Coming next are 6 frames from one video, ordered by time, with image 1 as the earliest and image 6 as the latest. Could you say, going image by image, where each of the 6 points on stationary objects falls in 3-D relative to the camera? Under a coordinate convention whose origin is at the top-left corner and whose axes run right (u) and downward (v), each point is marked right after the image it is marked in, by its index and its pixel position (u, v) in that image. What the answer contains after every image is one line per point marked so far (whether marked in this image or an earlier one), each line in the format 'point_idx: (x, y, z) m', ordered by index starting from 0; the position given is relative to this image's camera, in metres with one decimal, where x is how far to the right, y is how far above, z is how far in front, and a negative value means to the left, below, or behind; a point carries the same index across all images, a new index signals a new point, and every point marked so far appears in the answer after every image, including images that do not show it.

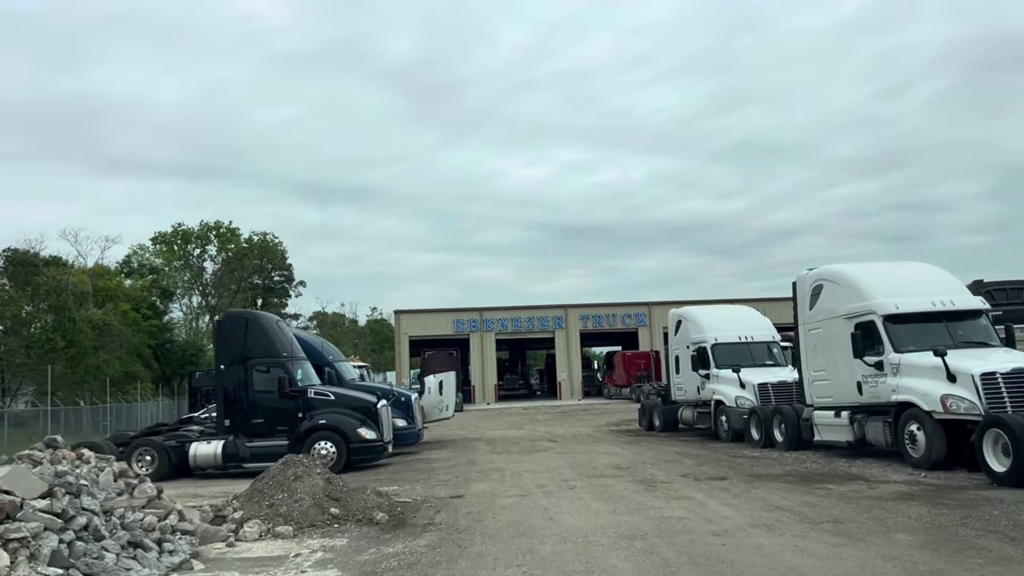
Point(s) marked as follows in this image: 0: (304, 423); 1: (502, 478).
0: (-4.2, -2.7, +16.5) m
1: (-0.2, -3.1, +13.5) m
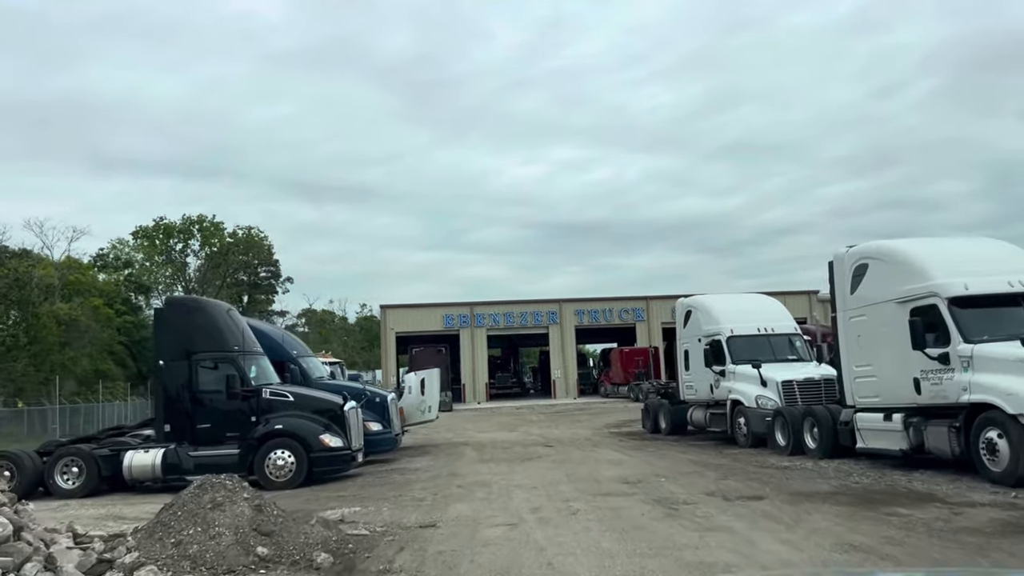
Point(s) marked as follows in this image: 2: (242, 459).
0: (-4.4, -2.4, +14.2) m
1: (-0.3, -2.8, +11.1) m
2: (-4.6, -2.9, +14.1) m
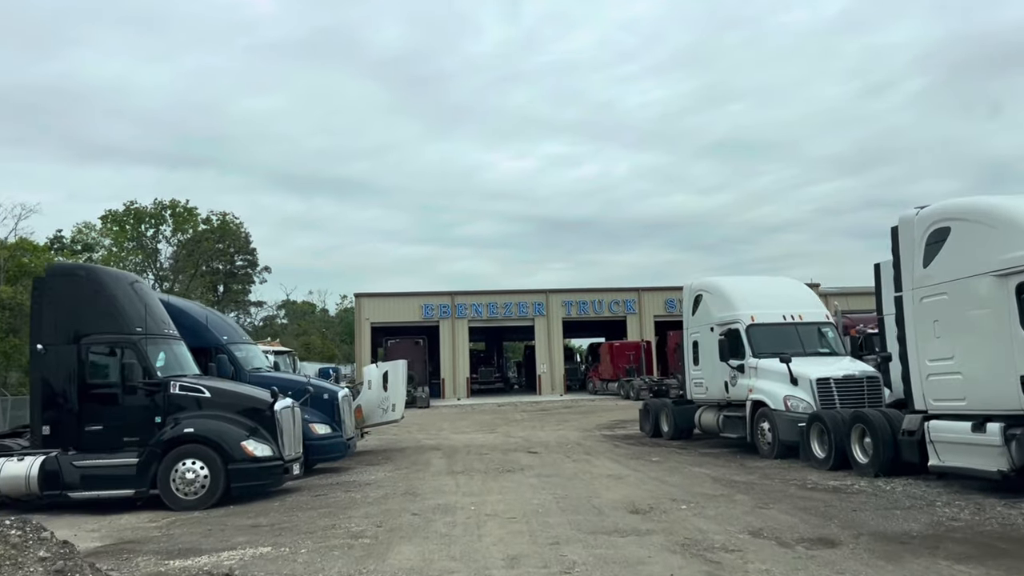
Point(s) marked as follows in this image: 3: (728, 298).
0: (-4.7, -1.9, +11.1) m
1: (-0.6, -2.4, +8.2) m
2: (-5.0, -2.5, +11.0) m
3: (+4.1, -0.2, +15.6) m
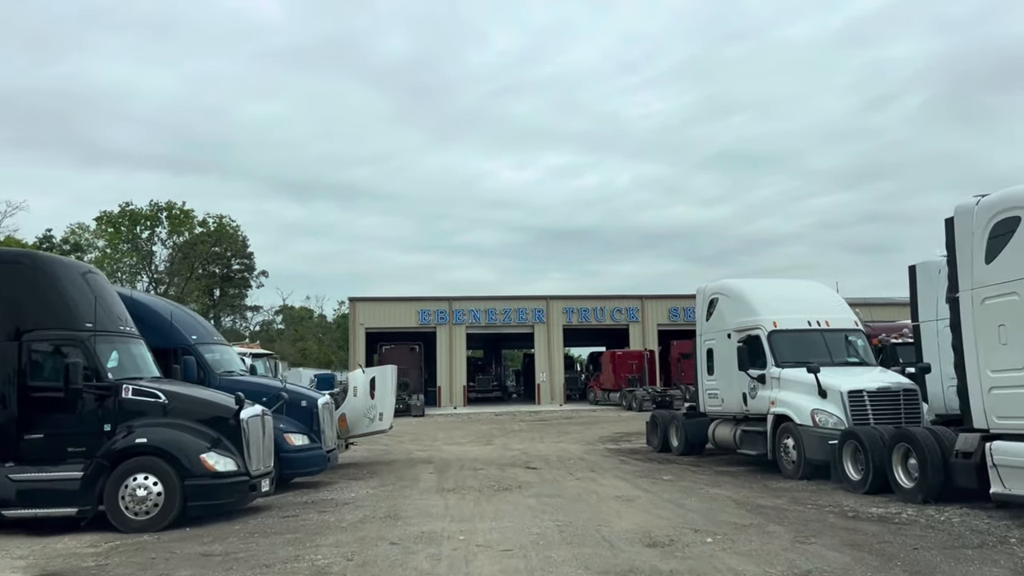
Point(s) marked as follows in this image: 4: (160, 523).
0: (-4.7, -1.8, +9.8) m
1: (-0.7, -2.3, +6.8) m
2: (-5.0, -2.3, +9.7) m
3: (+4.1, -0.2, +14.3) m
4: (-4.1, -2.7, +9.6) m
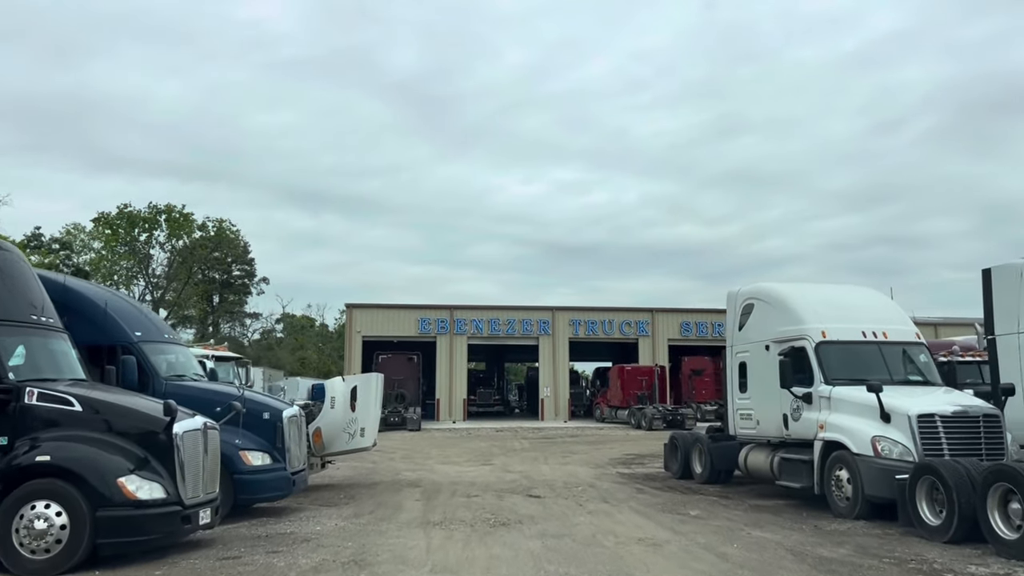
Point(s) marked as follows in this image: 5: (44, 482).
0: (-4.8, -1.6, +7.8) m
1: (-0.7, -2.1, +4.8) m
2: (-5.0, -2.1, +7.7) m
3: (+4.1, -0.3, +12.2) m
4: (-4.1, -2.5, +7.6) m
5: (-4.4, -1.8, +7.7) m
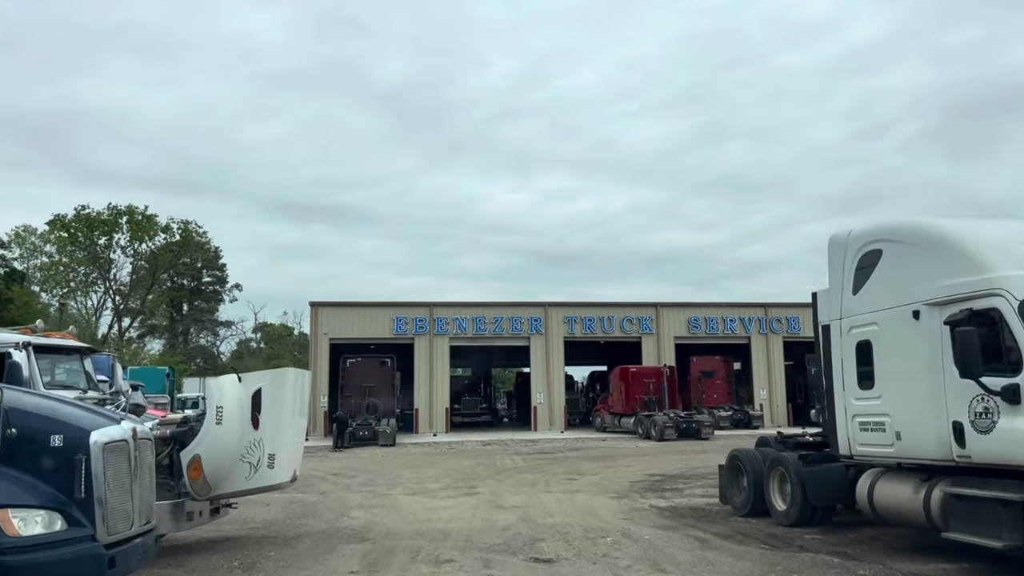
0: (-4.7, -1.0, +2.8) m
1: (-0.6, -1.5, -0.1) m
2: (-5.0, -1.5, +2.7) m
3: (+4.1, +0.4, +7.5) m
4: (-4.1, -1.9, +2.7) m
5: (-4.4, -1.2, +2.8) m
